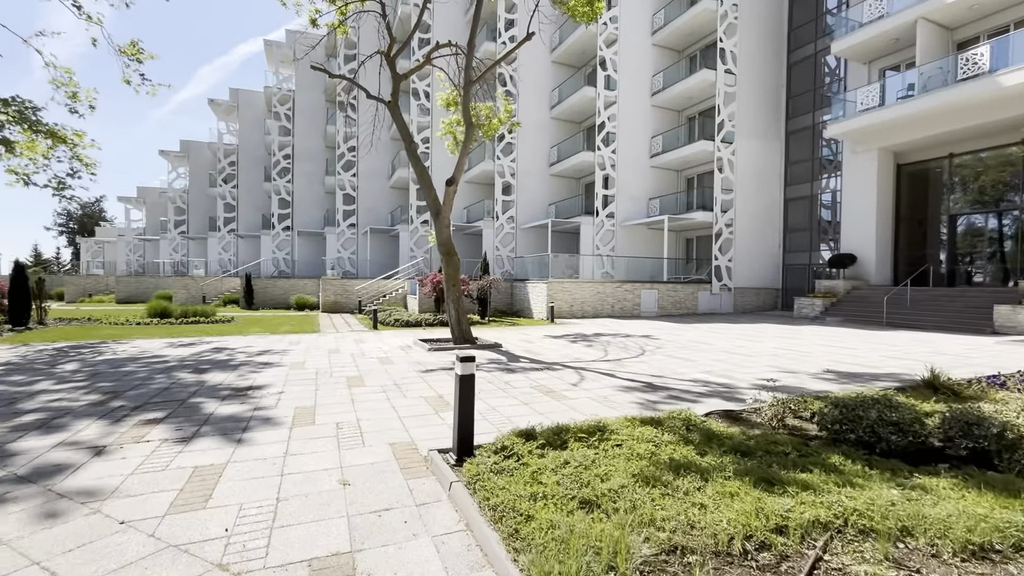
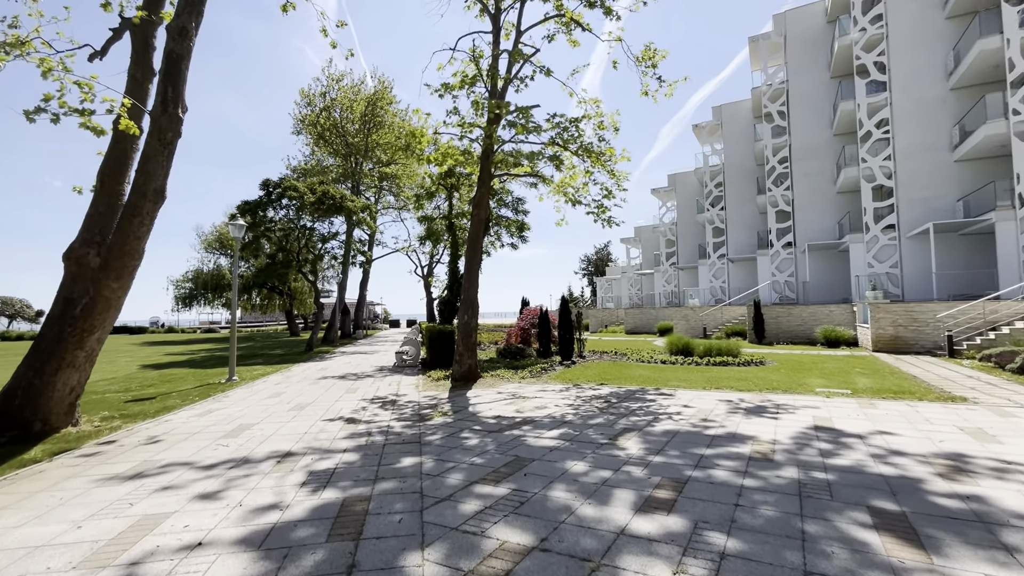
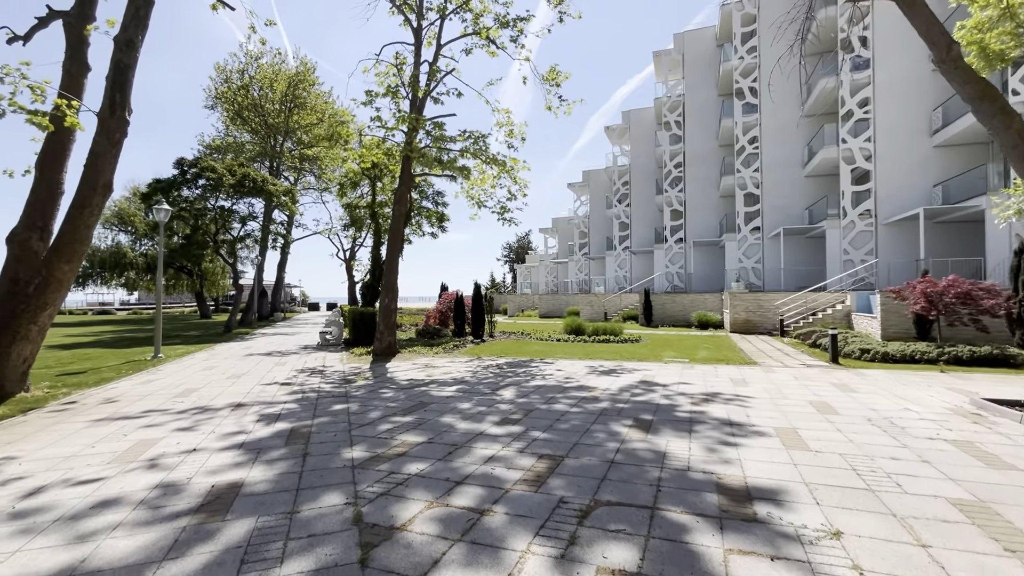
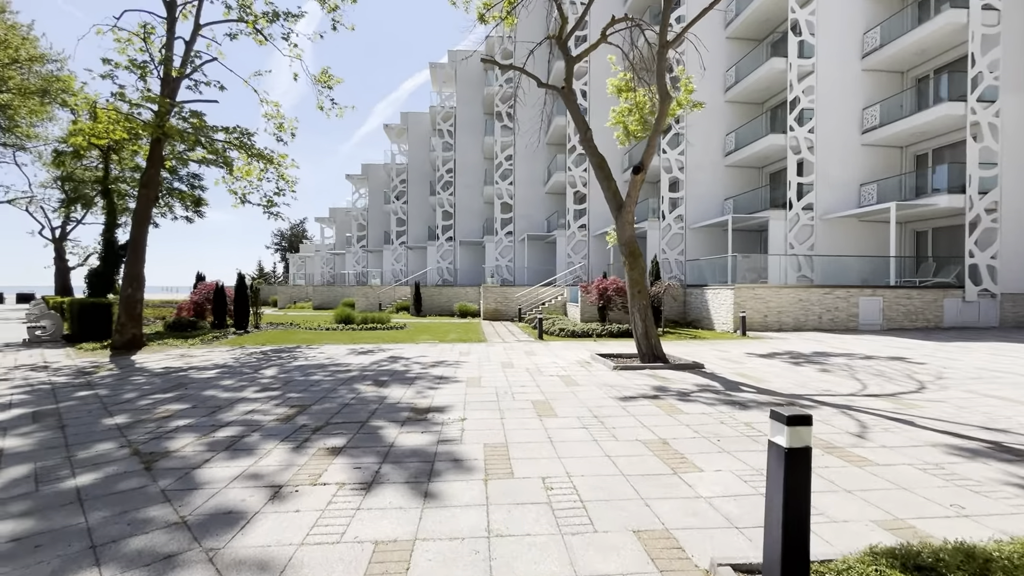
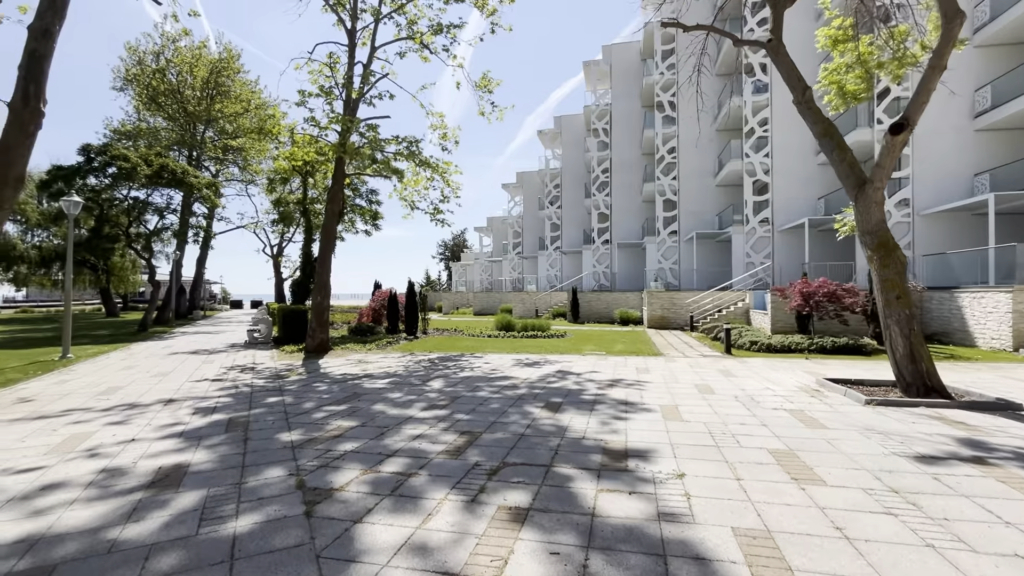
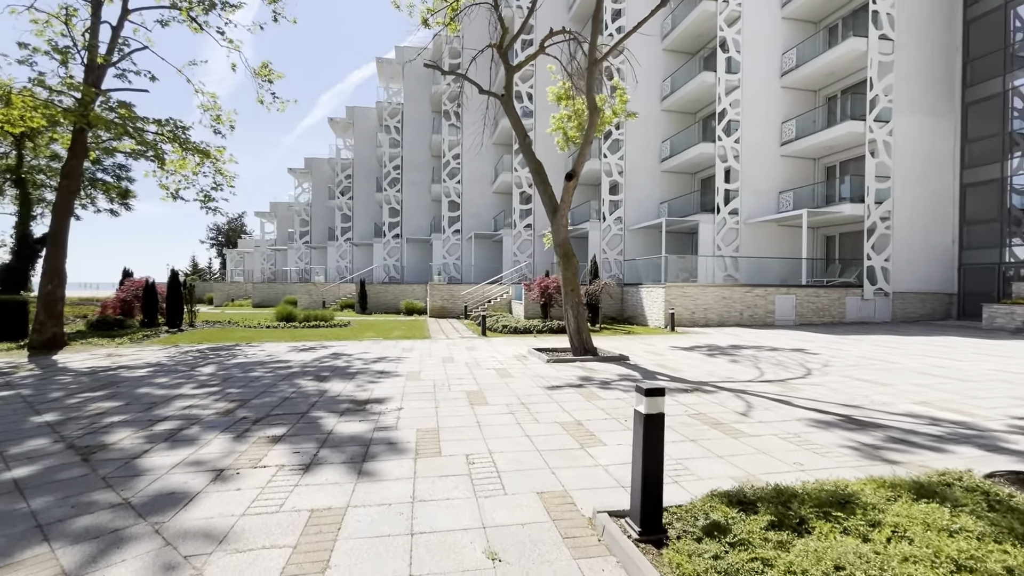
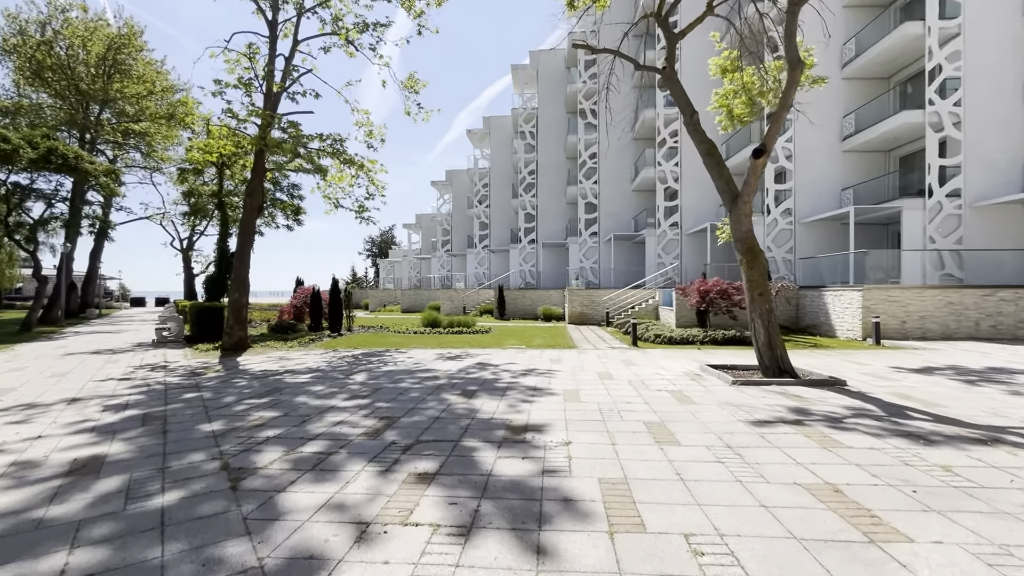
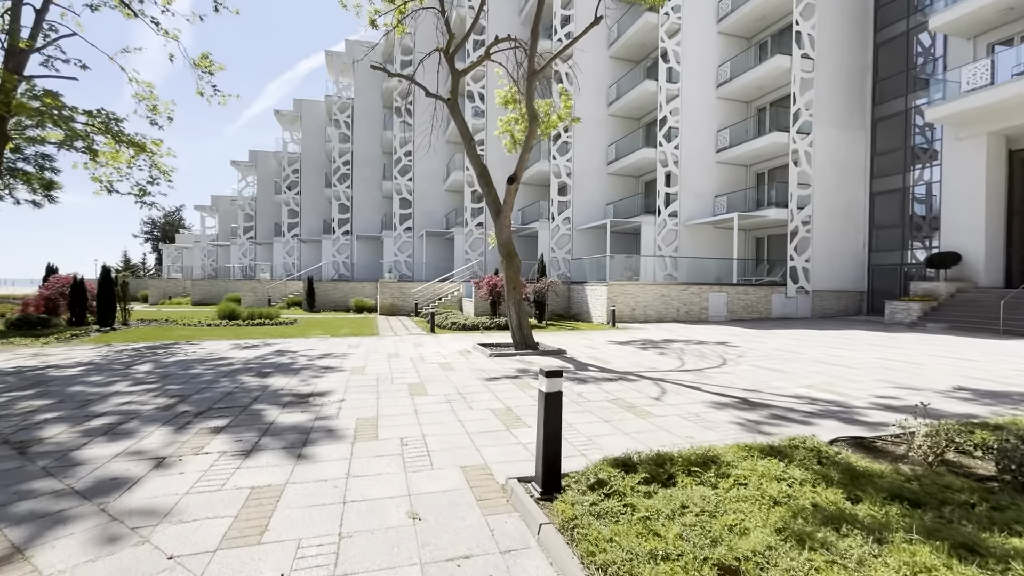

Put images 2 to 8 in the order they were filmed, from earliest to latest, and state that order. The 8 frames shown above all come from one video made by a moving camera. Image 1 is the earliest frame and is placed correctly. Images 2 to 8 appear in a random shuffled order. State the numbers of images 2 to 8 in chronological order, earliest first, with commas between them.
8, 6, 4, 7, 5, 3, 2
